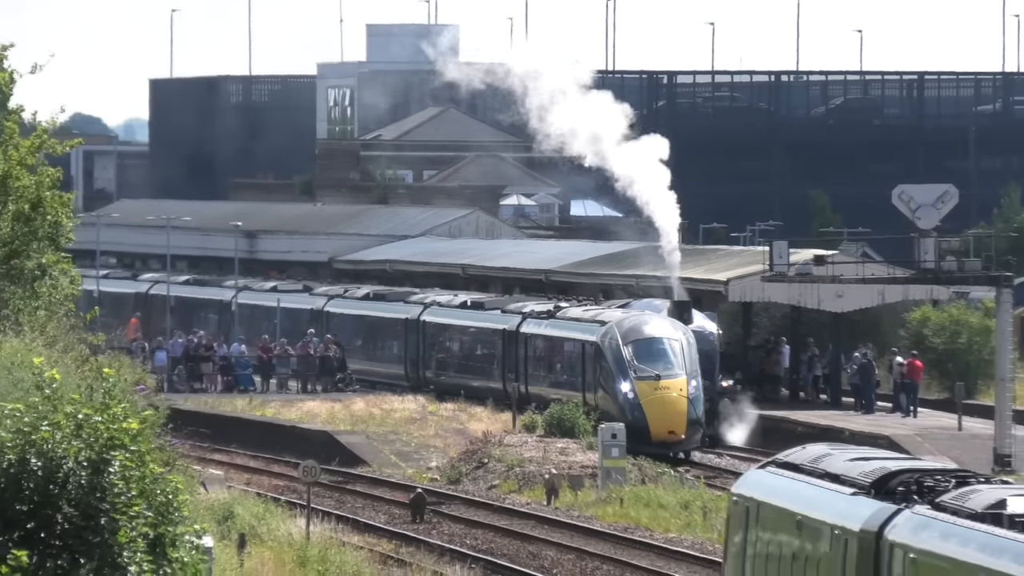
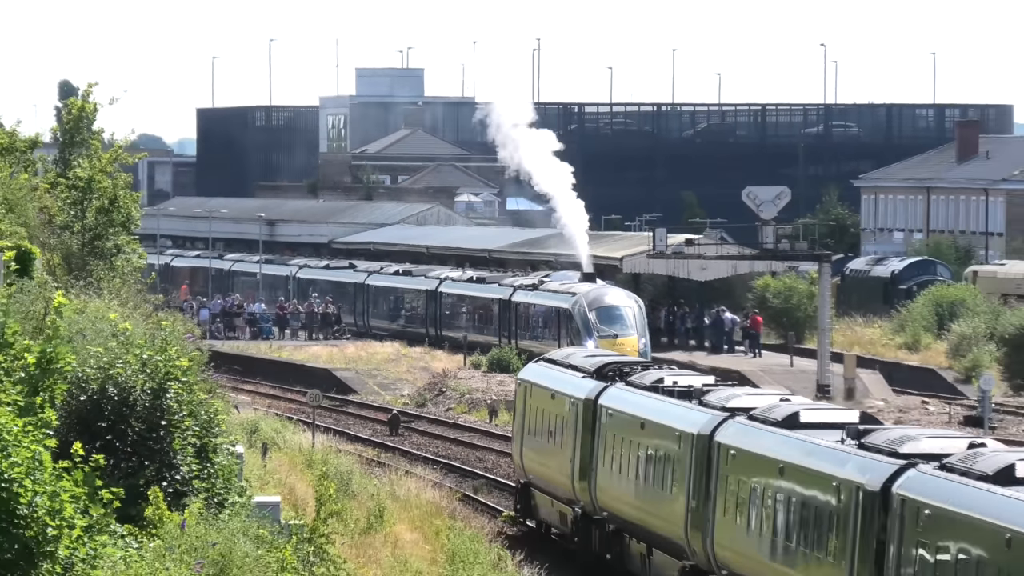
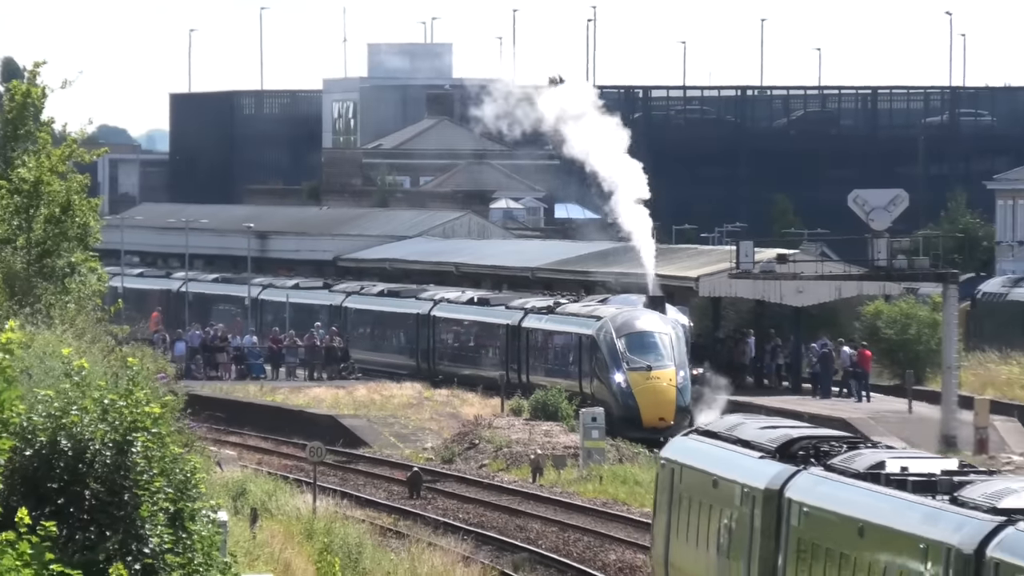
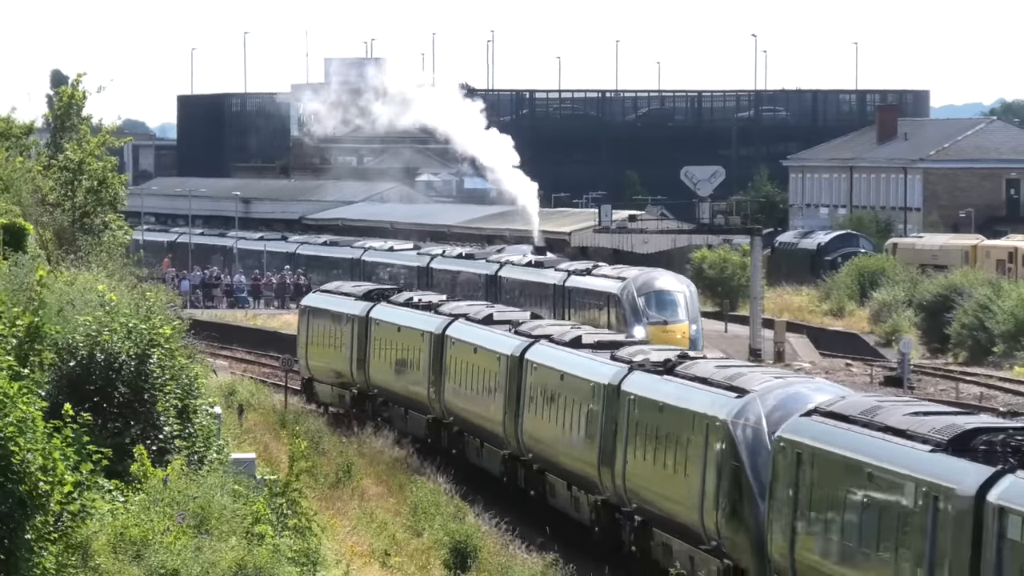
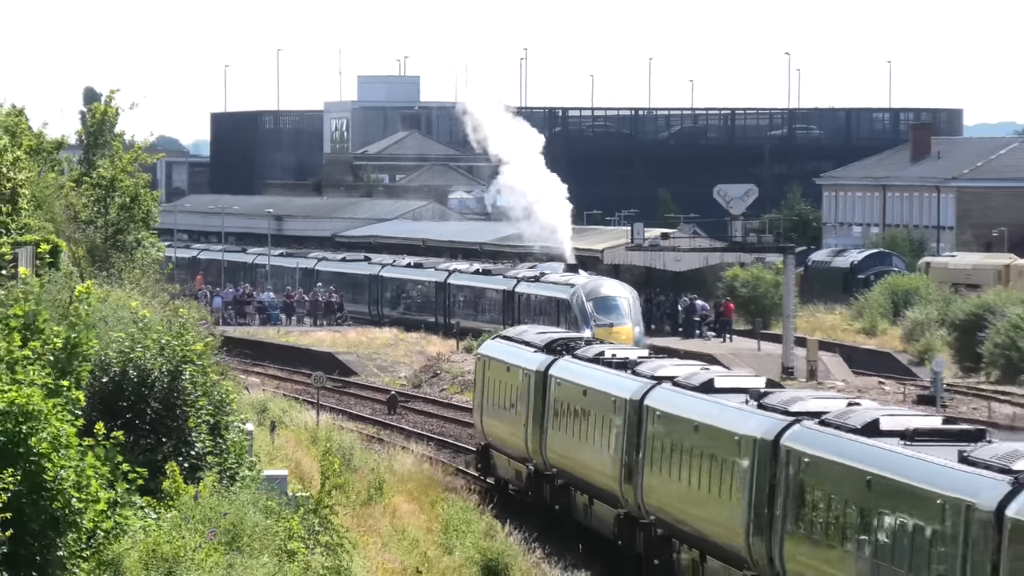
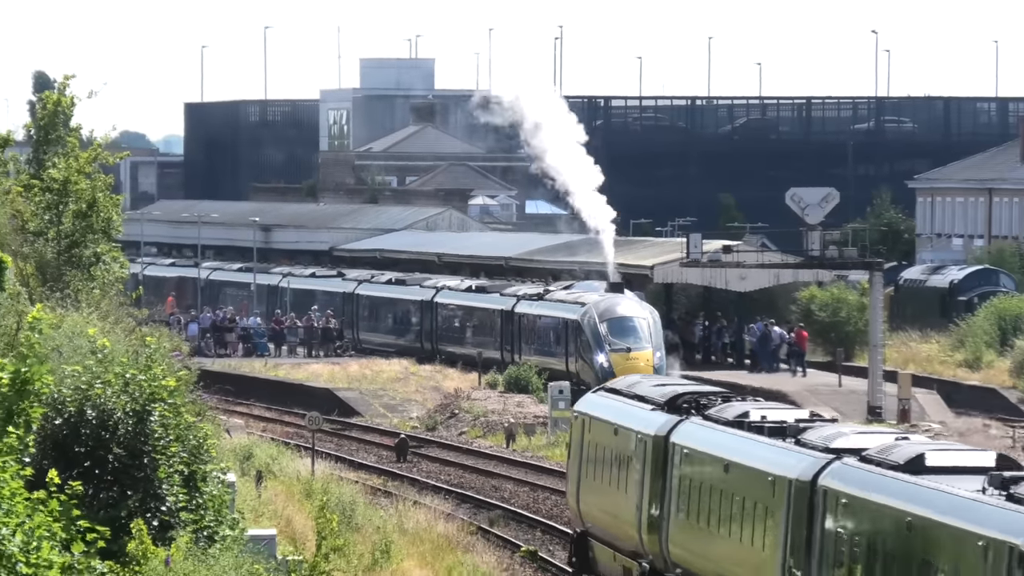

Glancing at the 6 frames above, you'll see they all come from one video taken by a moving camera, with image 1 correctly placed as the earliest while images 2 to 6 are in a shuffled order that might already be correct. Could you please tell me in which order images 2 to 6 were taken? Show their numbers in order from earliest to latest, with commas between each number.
3, 6, 2, 5, 4
